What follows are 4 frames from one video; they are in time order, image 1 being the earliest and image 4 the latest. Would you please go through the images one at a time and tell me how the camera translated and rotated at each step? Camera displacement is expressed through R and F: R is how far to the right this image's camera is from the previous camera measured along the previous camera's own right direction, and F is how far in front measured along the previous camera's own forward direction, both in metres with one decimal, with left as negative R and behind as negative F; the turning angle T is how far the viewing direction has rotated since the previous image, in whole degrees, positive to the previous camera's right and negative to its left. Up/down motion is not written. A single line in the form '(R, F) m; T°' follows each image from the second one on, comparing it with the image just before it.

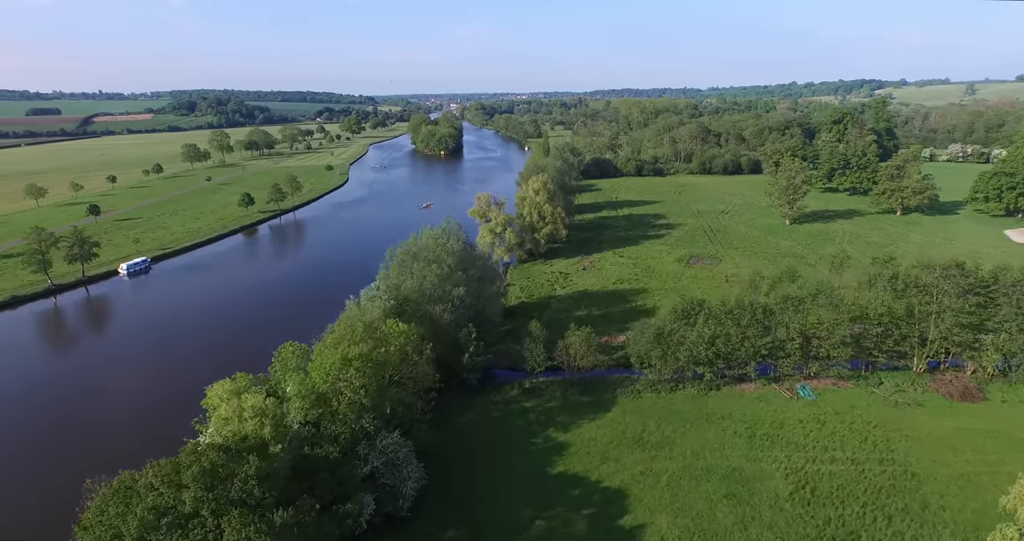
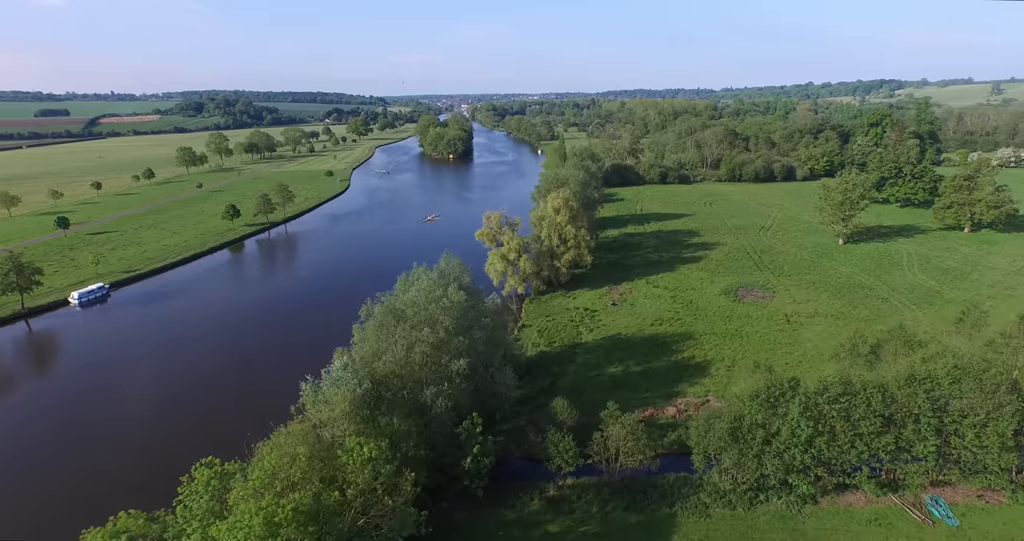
(-0.3, +6.7) m; -1°
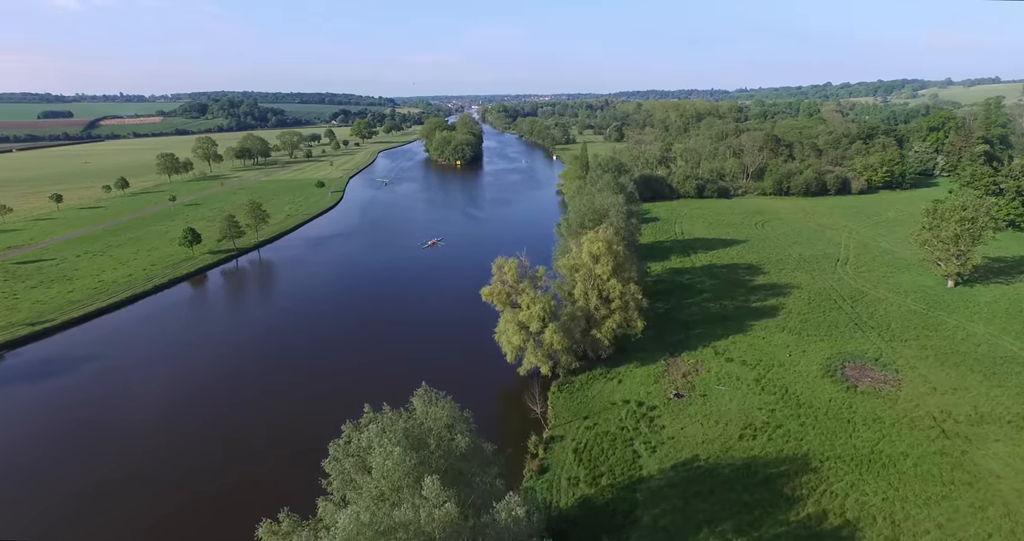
(-0.4, +10.4) m; -1°
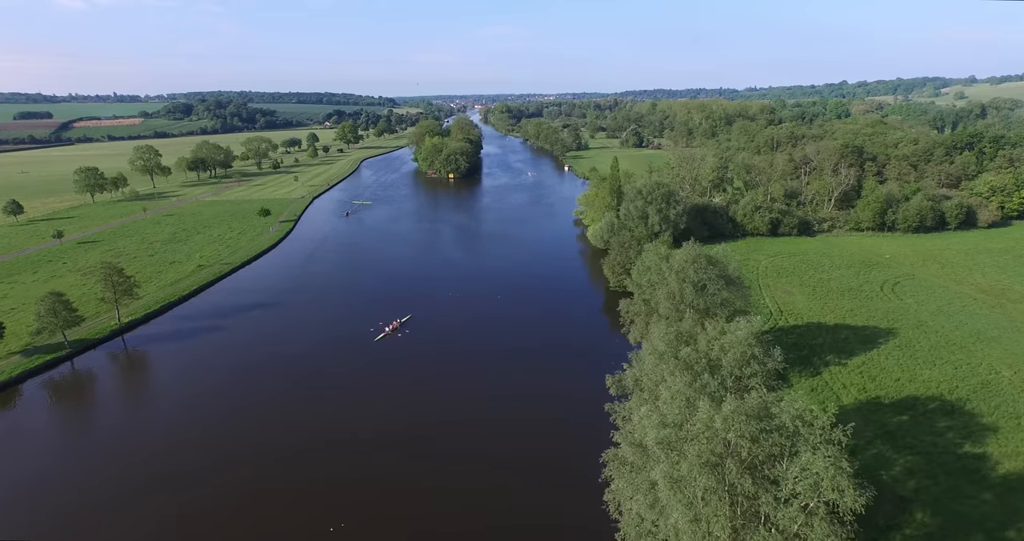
(+0.1, +19.8) m; 0°
